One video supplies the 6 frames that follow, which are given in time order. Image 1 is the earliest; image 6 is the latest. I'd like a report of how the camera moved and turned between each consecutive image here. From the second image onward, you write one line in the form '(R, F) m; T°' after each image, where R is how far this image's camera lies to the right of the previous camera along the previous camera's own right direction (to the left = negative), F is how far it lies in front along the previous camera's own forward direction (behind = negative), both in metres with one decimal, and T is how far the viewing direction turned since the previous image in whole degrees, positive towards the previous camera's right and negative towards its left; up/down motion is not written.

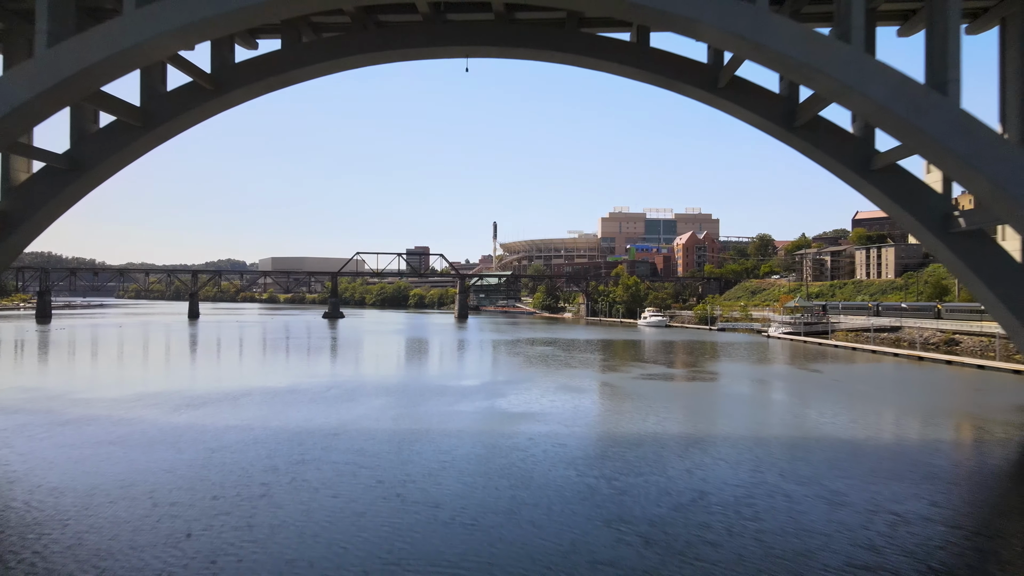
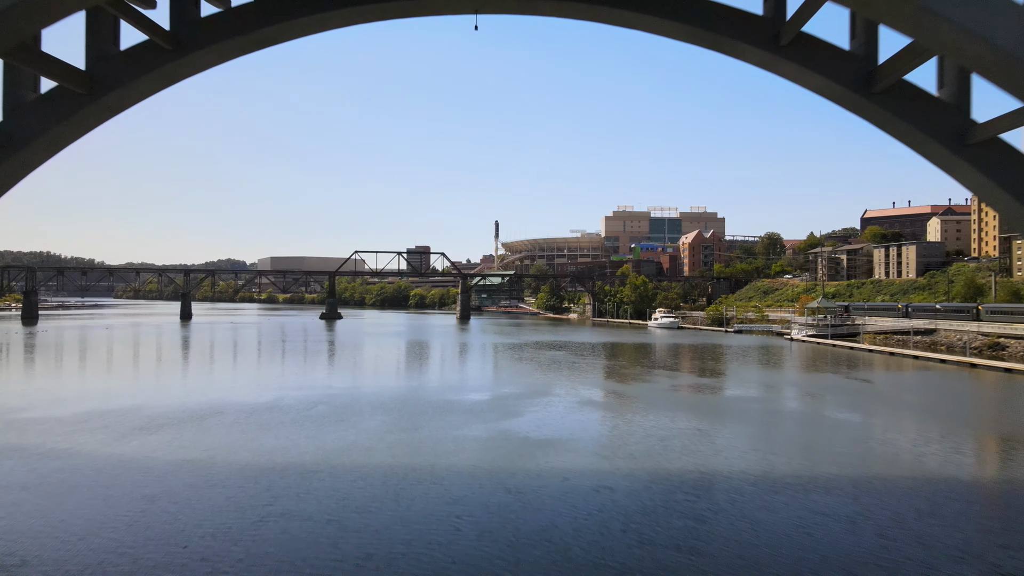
(-0.3, +2.1) m; 0°
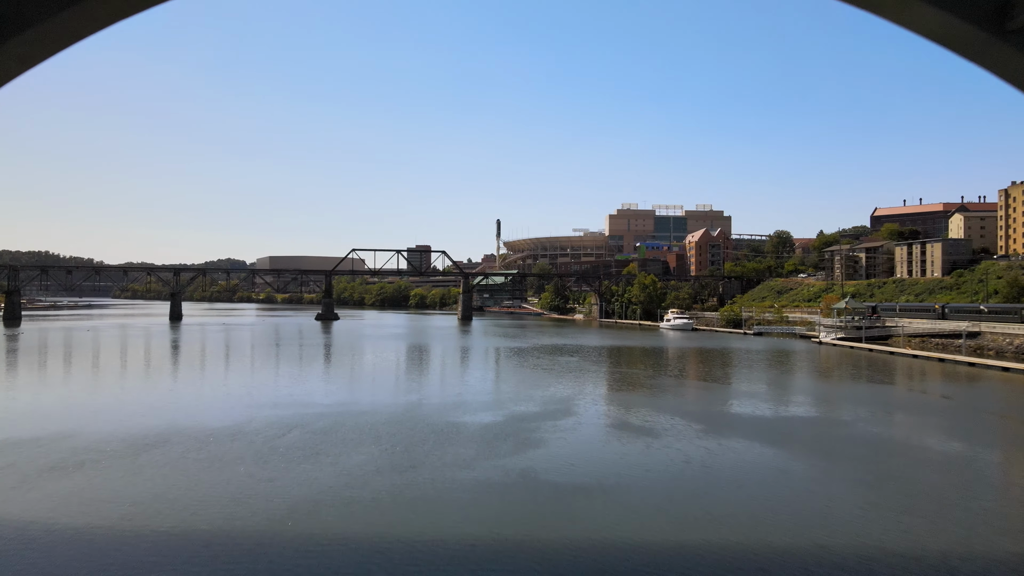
(-0.3, +2.3) m; 0°
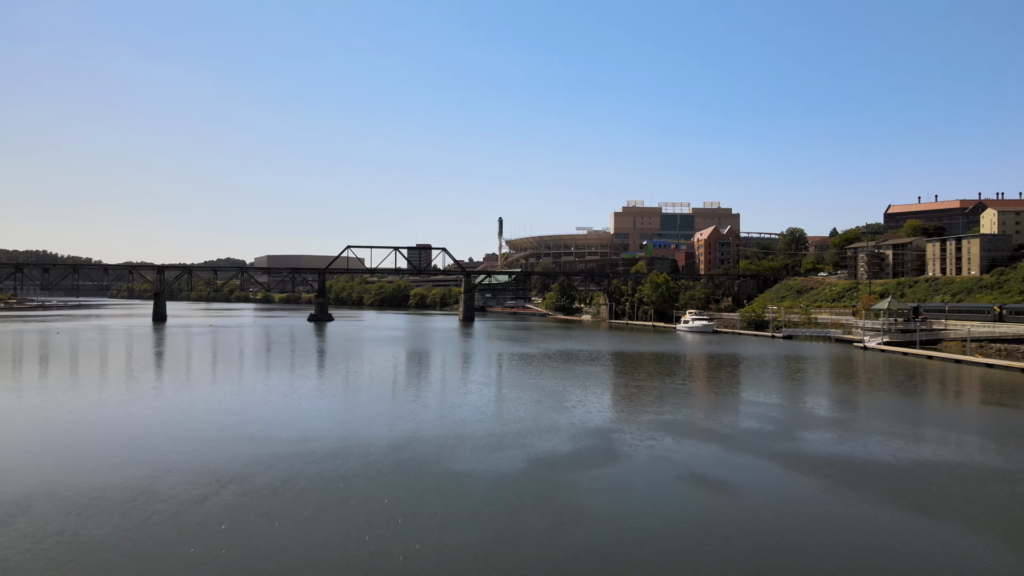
(-0.3, +3.1) m; 0°
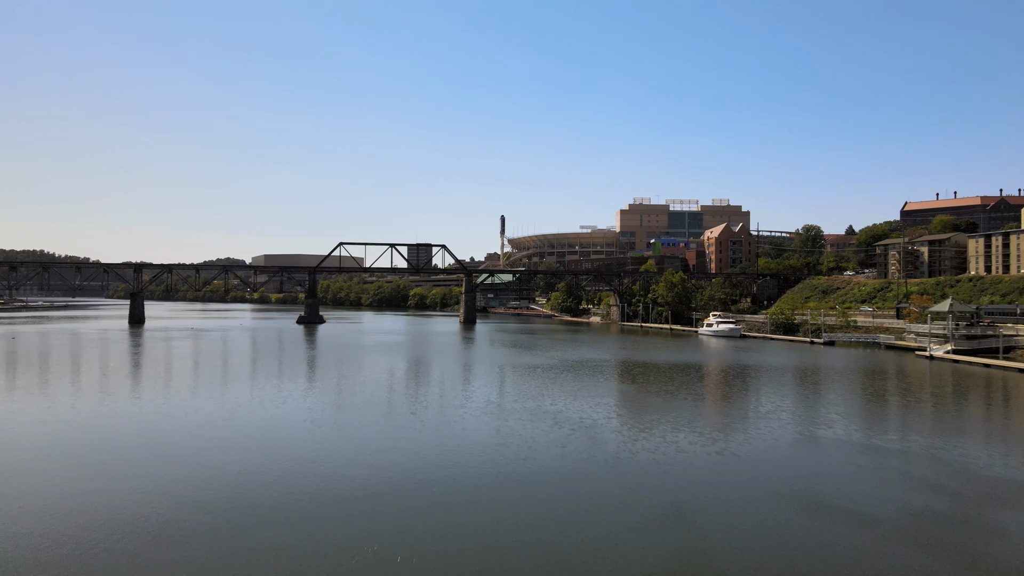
(-0.3, +3.7) m; 0°
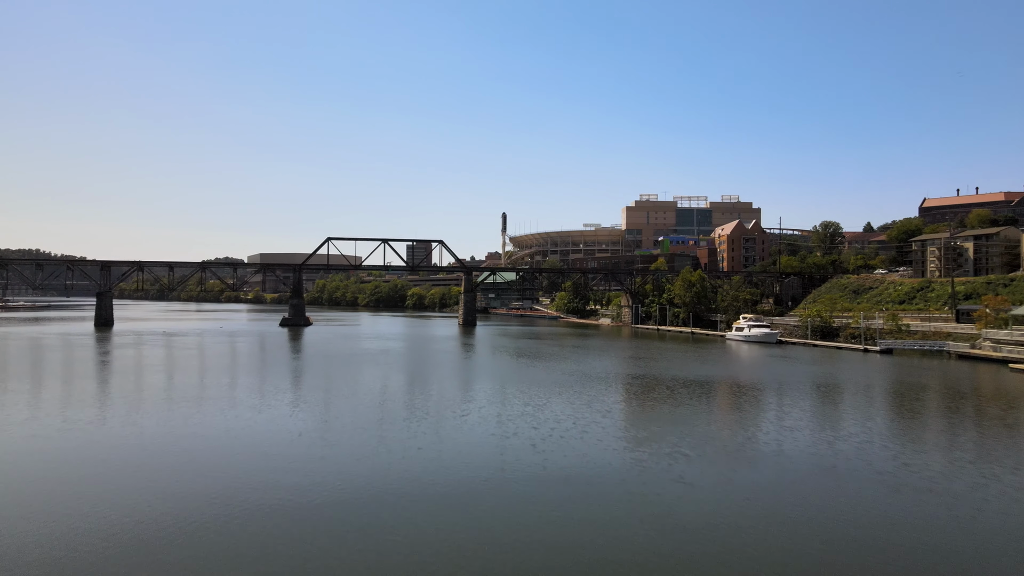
(-0.2, +4.2) m; 0°
